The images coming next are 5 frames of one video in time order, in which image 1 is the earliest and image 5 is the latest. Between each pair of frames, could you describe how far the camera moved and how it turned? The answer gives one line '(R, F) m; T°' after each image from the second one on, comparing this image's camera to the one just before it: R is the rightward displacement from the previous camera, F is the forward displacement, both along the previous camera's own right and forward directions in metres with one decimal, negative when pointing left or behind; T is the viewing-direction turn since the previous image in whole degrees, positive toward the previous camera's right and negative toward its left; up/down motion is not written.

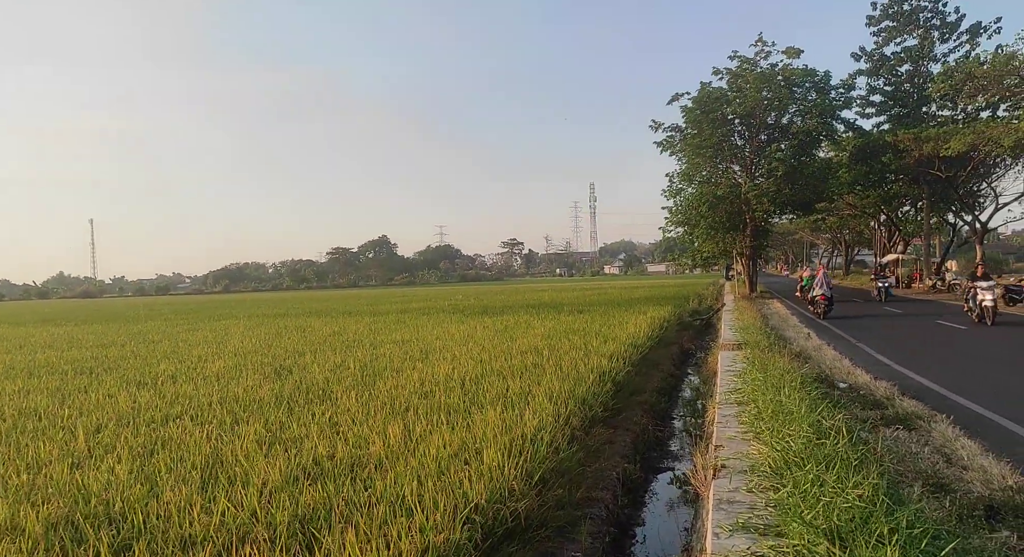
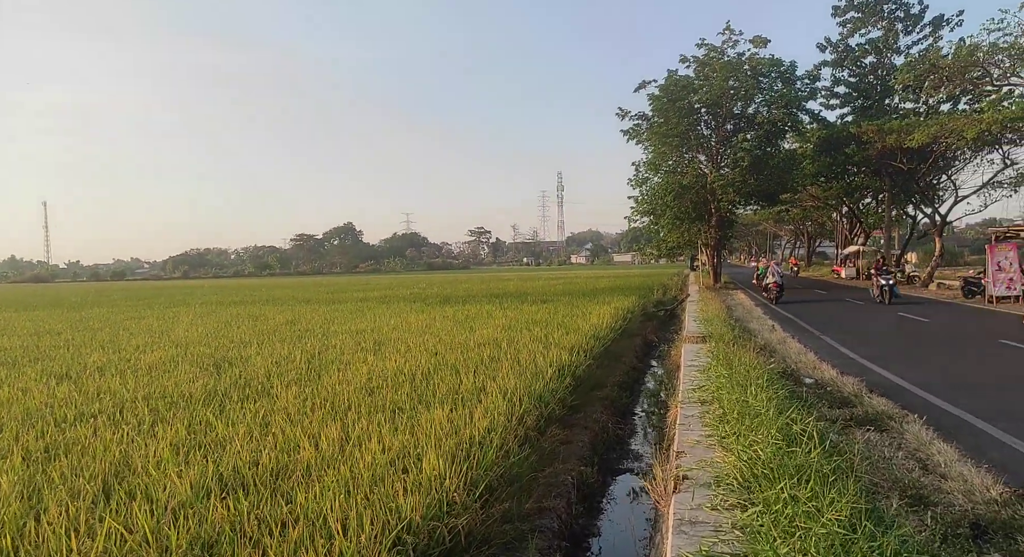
(+0.1, +0.4) m; +3°
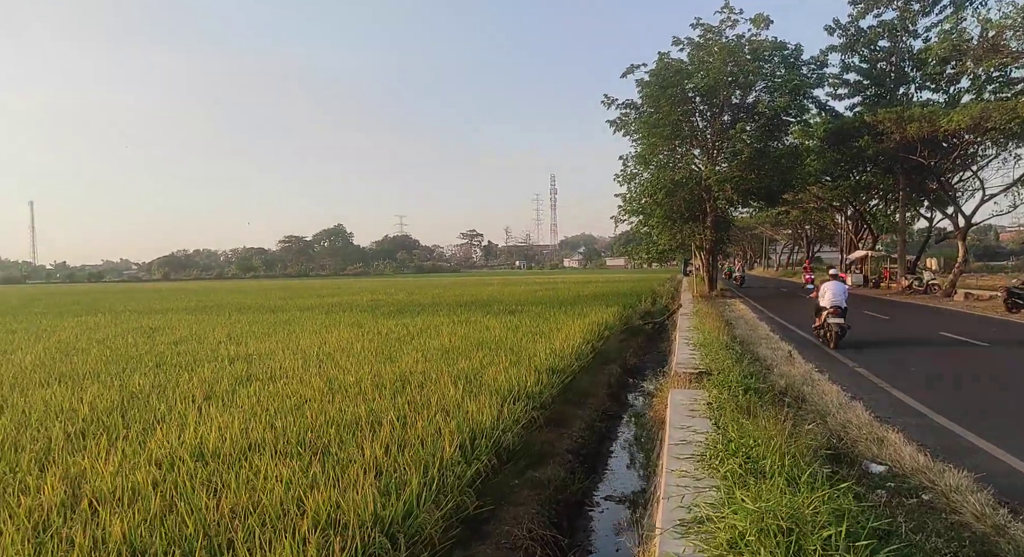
(+0.7, +2.6) m; +1°
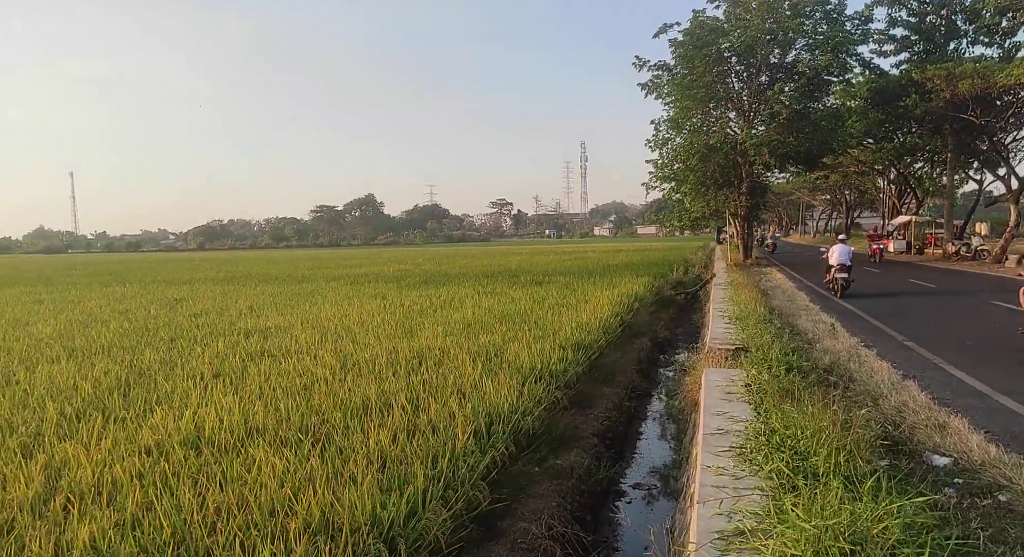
(+0.1, +0.4) m; -3°
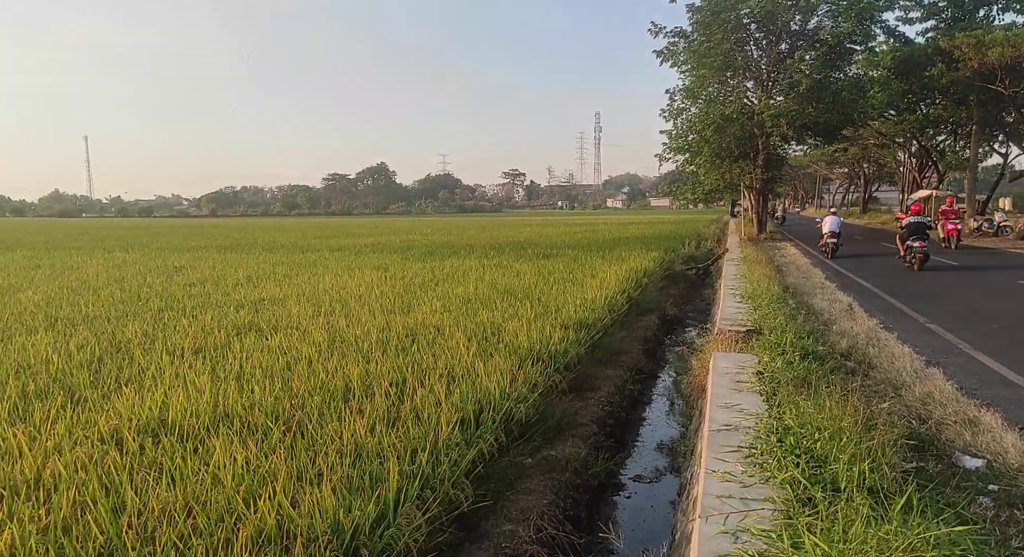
(+0.1, +0.3) m; -1°
